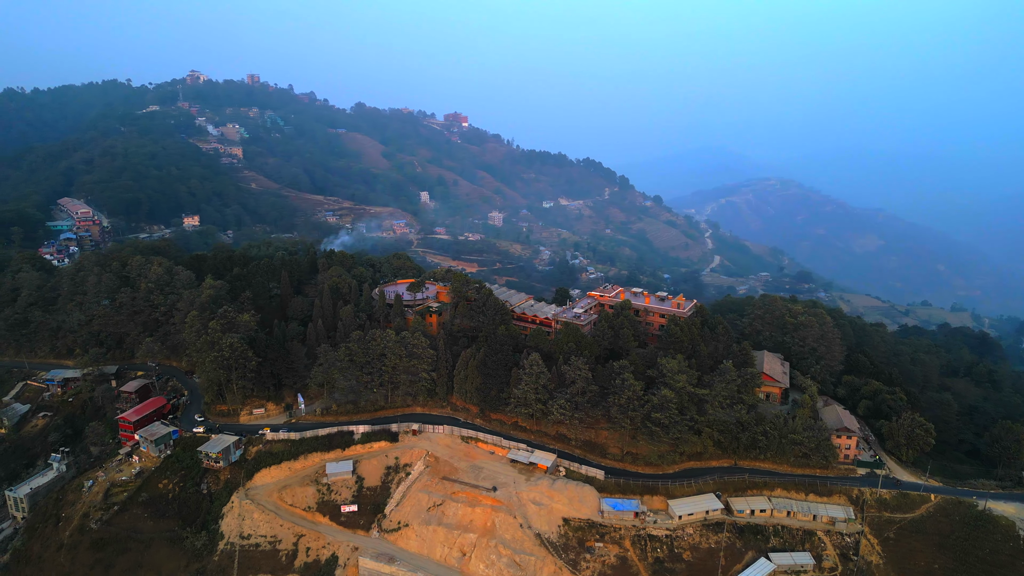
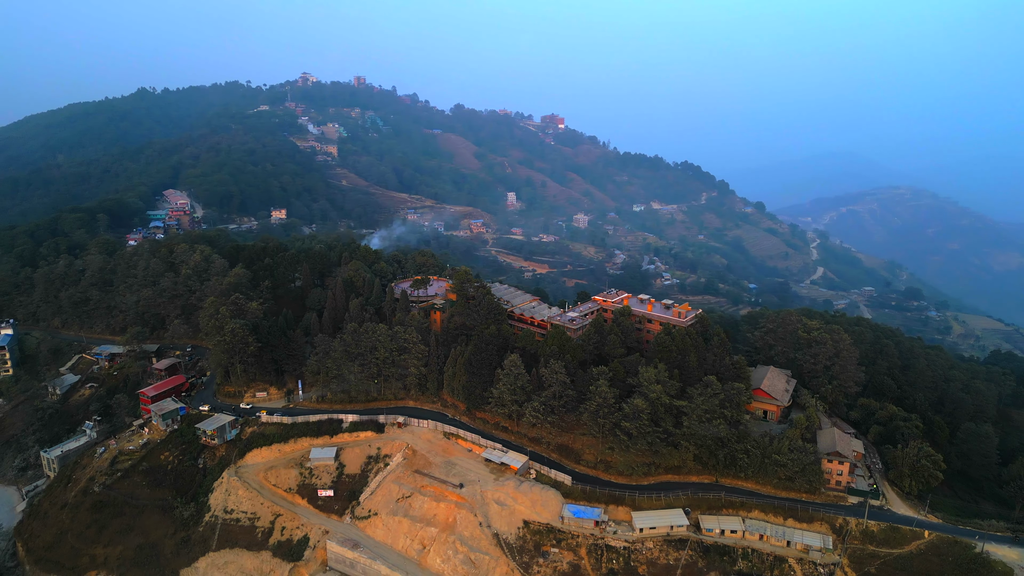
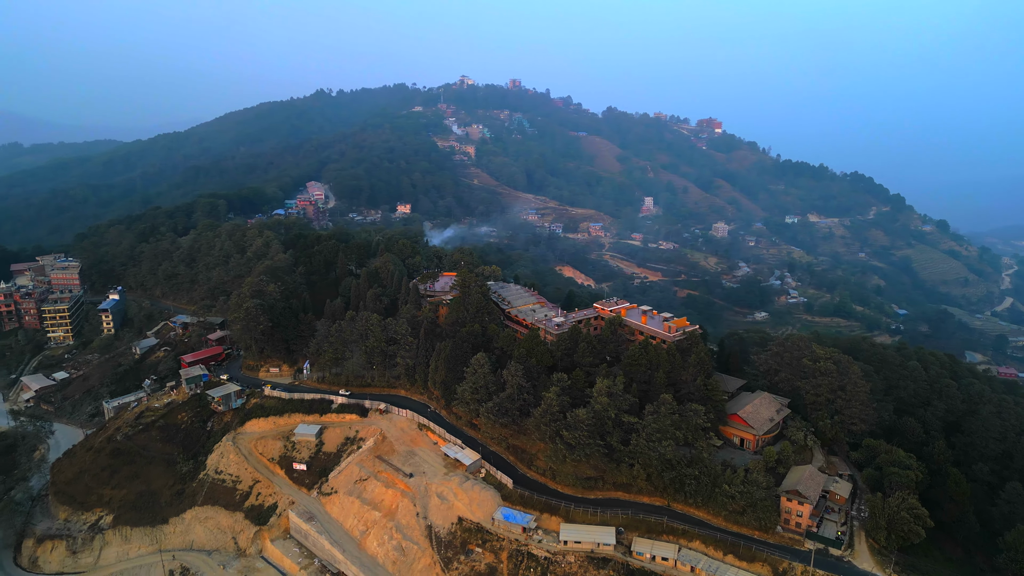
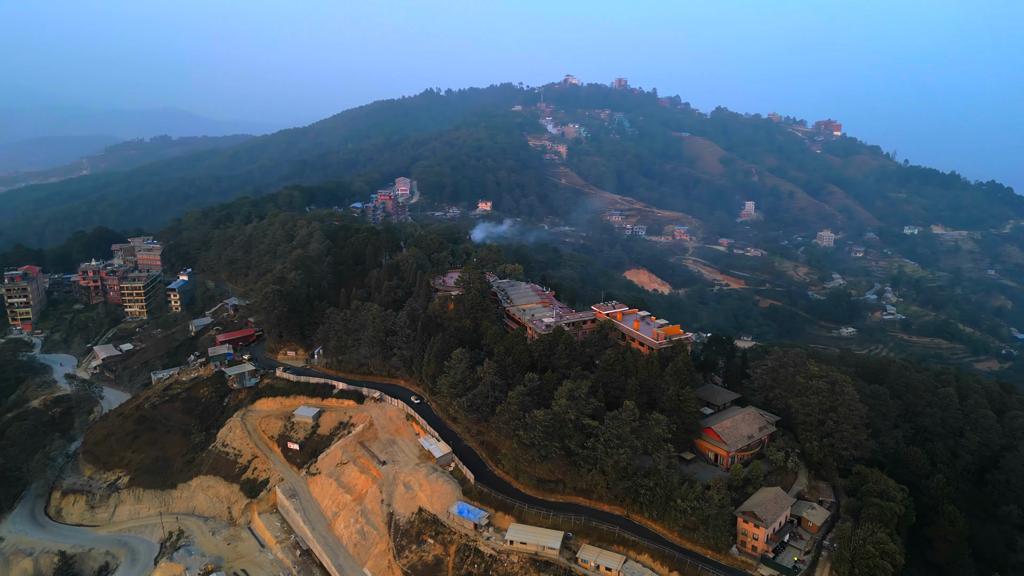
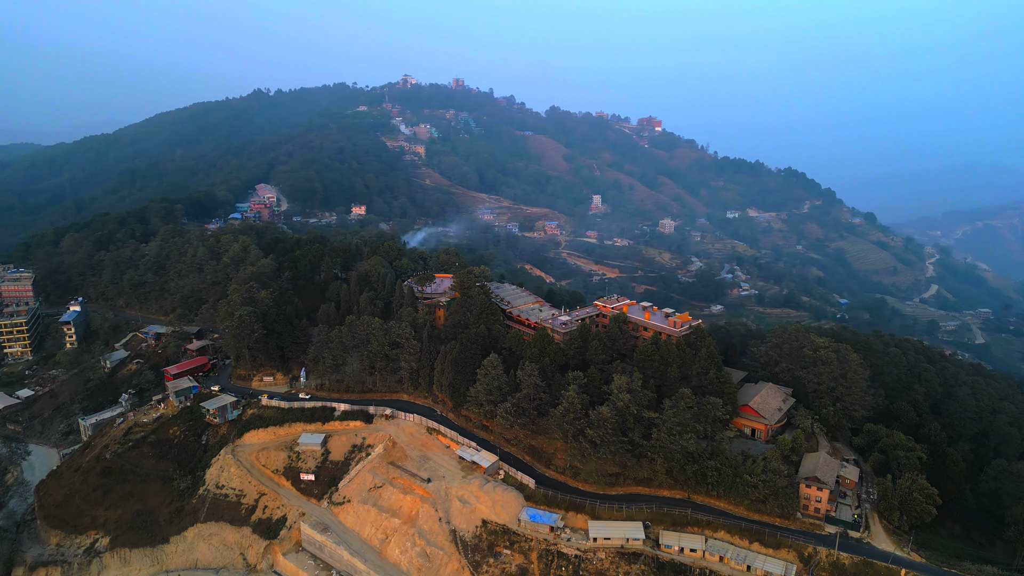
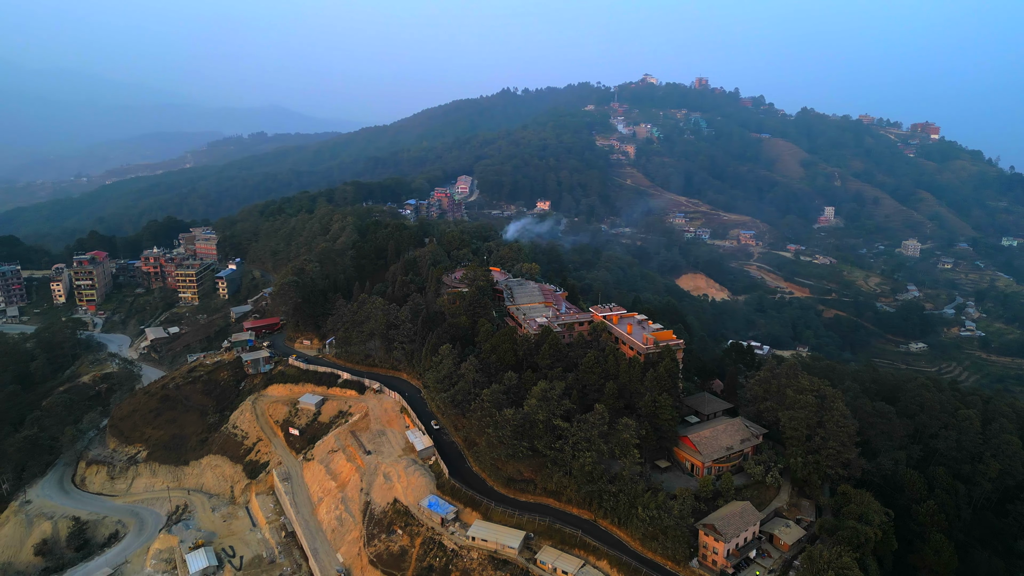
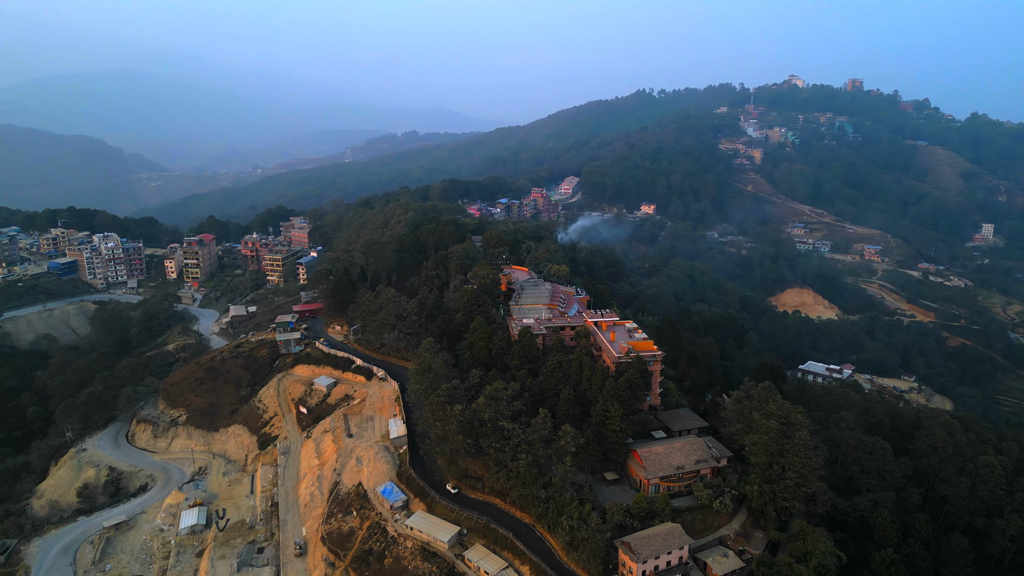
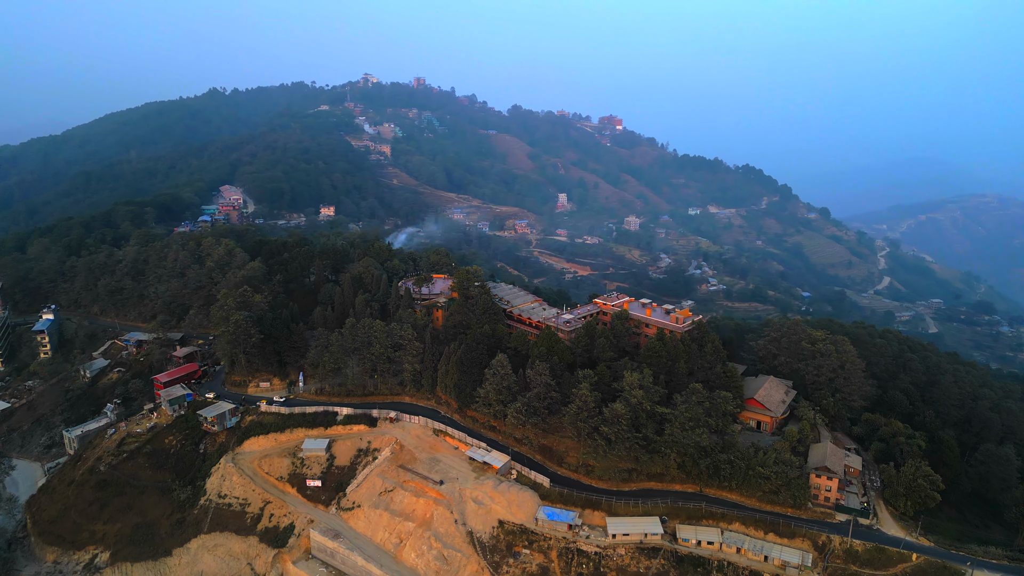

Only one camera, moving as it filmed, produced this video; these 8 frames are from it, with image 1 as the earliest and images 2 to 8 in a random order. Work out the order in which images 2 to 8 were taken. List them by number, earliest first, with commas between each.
2, 8, 5, 3, 4, 6, 7
